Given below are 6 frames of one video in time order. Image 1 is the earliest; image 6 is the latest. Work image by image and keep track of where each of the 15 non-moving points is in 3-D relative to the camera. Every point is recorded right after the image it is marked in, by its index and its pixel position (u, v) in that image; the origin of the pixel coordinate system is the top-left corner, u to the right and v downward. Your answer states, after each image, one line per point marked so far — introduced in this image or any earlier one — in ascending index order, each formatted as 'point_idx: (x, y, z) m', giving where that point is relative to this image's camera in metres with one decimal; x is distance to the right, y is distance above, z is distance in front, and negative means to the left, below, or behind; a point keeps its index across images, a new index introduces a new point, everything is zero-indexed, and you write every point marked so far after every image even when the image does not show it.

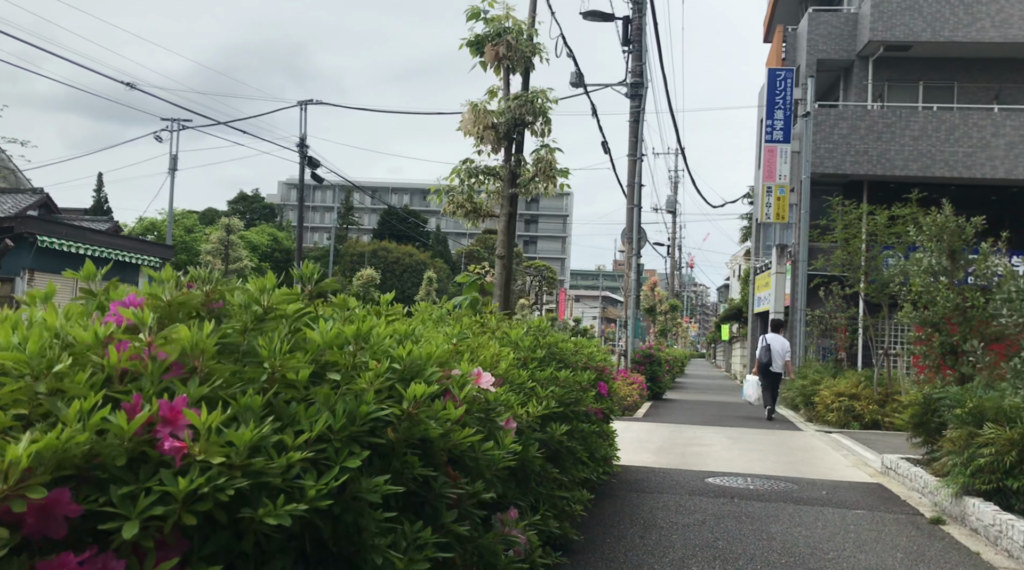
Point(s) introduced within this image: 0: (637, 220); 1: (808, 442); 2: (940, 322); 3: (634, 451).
0: (+2.7, +1.4, +19.7) m
1: (+4.0, -2.1, +12.6) m
2: (+4.0, -0.3, +8.6) m
3: (+1.4, -1.9, +10.5) m
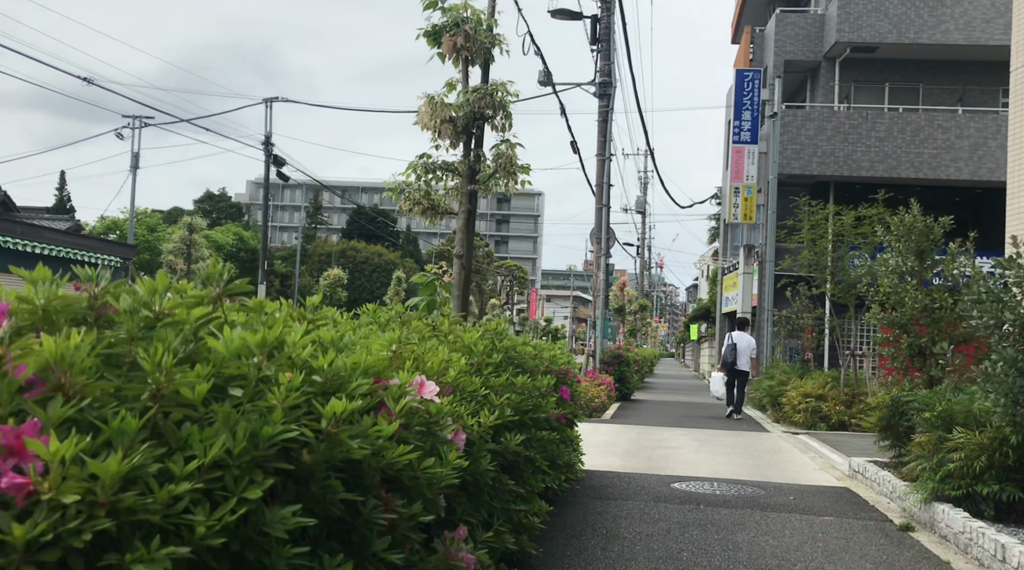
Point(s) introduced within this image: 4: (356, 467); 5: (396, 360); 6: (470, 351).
0: (+2.0, +1.3, +19.5) m
1: (+3.5, -2.1, +12.5) m
2: (+3.6, -0.3, +8.5) m
3: (+1.0, -1.9, +10.3) m
4: (-0.4, -0.5, +2.5) m
5: (-0.4, -0.3, +3.3) m
6: (-0.2, -0.3, +4.4) m
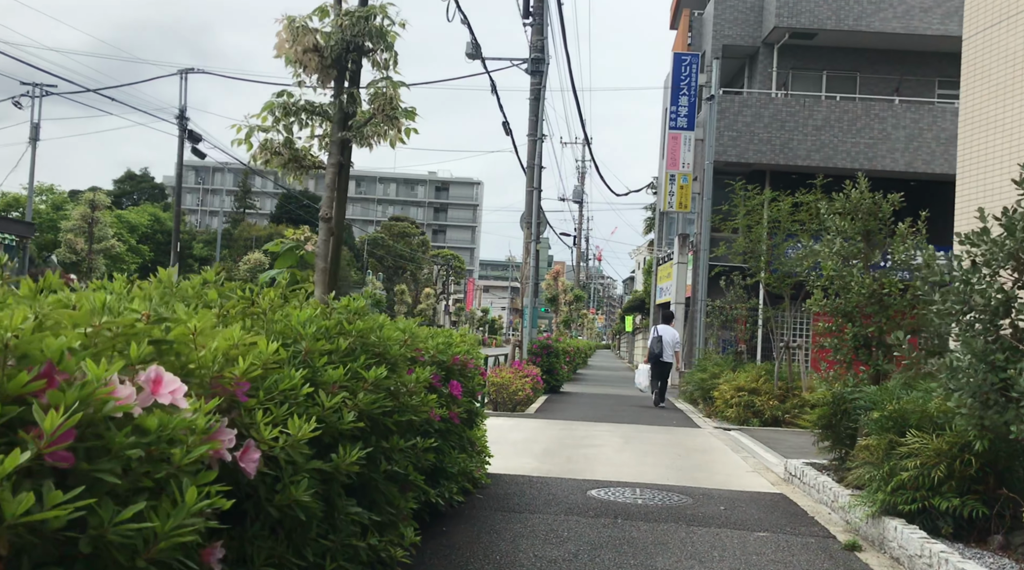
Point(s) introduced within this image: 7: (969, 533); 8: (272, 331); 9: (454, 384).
0: (+0.5, +1.6, +18.5) m
1: (+2.4, -2.0, +11.6) m
2: (+2.8, -0.2, +7.6) m
3: (0.0, -1.7, +9.2) m
4: (-0.8, -0.4, +1.4) m
5: (-0.9, -0.1, +2.1) m
6: (-0.8, -0.2, +3.3) m
7: (+2.7, -1.4, +5.4) m
8: (-0.8, -0.2, +3.2) m
9: (-0.3, -0.6, +5.3) m
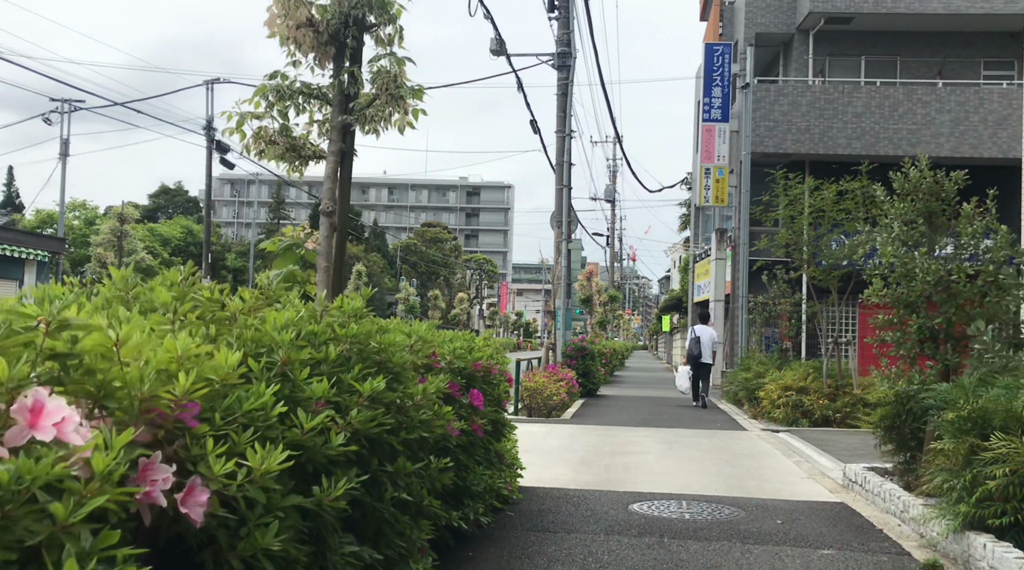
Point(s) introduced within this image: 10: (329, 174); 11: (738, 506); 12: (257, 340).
0: (+1.0, +1.6, +17.9) m
1: (+2.8, -1.9, +10.9) m
2: (+3.0, -0.1, +6.9) m
3: (+0.3, -1.7, +8.6) m
4: (-0.9, -0.3, +0.8) m
5: (-0.9, -0.1, +1.6) m
6: (-0.7, -0.2, +2.7) m
7: (+2.8, -1.3, +4.7) m
8: (-0.8, -0.2, +2.7) m
9: (-0.2, -0.6, +4.8) m
10: (-1.0, +0.6, +5.0) m
11: (+1.7, -1.6, +6.9) m
12: (-0.7, -0.2, +2.7) m
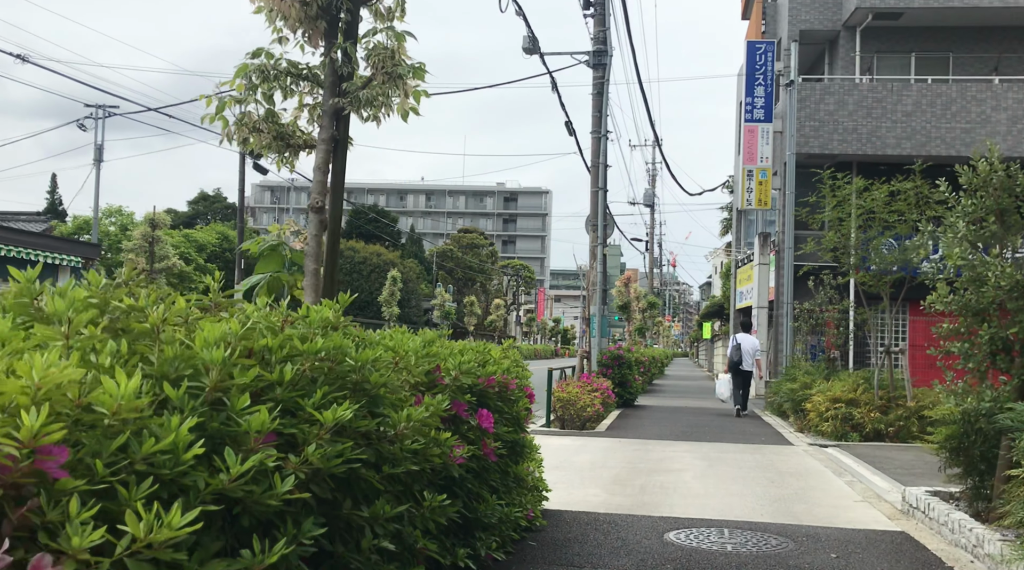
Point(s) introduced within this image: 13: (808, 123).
0: (+1.7, +1.5, +17.3) m
1: (+3.2, -2.0, +10.2) m
2: (+3.2, -0.2, +6.2) m
3: (+0.6, -1.7, +8.0) m
4: (-1.0, -0.3, +0.3) m
5: (-0.9, -0.1, +1.0) m
6: (-0.7, -0.2, +2.2) m
7: (+2.9, -1.4, +4.0) m
8: (-0.8, -0.2, +2.1) m
9: (-0.1, -0.6, +4.2) m
10: (-0.9, +0.6, +4.5) m
11: (+1.8, -1.7, +6.2) m
12: (-0.8, -0.2, +2.2) m
13: (+6.2, +3.4, +19.3) m
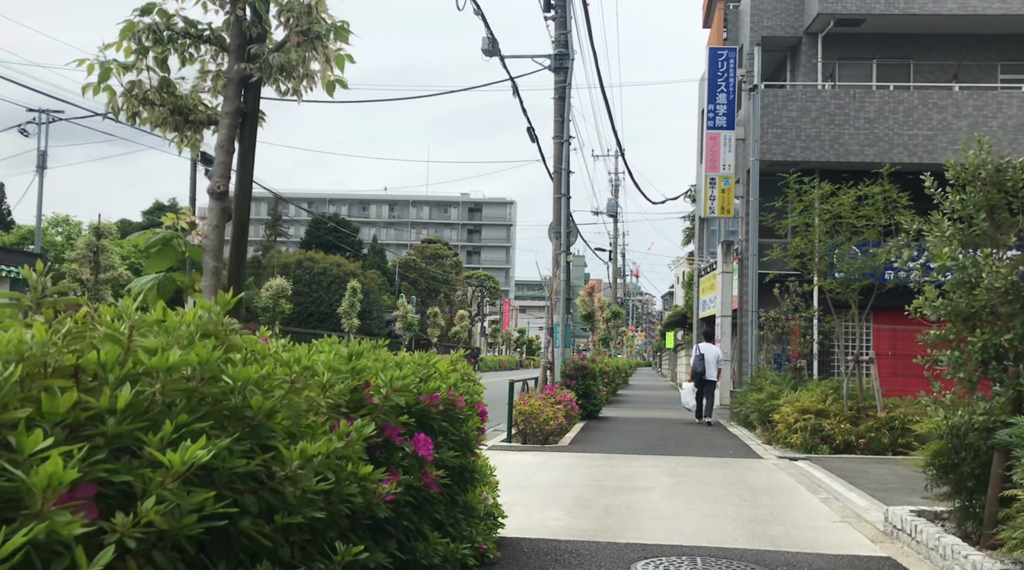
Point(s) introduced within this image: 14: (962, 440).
0: (+0.9, +1.3, +16.7) m
1: (+2.7, -2.0, +9.7) m
2: (+2.9, -0.2, +5.7) m
3: (+0.2, -1.8, +7.4) m
4: (-1.0, -0.3, -0.4) m
5: (-1.0, -0.1, +0.4) m
6: (-0.9, -0.2, +1.5) m
7: (+2.7, -1.4, +3.5) m
8: (-0.9, -0.1, +1.5) m
9: (-0.3, -0.6, +3.6) m
10: (-1.1, +0.6, +3.8) m
11: (+1.5, -1.7, +5.7) m
12: (-0.9, -0.2, +1.5) m
13: (+5.3, +3.3, +19.0) m
14: (+2.7, -0.9, +5.4) m
